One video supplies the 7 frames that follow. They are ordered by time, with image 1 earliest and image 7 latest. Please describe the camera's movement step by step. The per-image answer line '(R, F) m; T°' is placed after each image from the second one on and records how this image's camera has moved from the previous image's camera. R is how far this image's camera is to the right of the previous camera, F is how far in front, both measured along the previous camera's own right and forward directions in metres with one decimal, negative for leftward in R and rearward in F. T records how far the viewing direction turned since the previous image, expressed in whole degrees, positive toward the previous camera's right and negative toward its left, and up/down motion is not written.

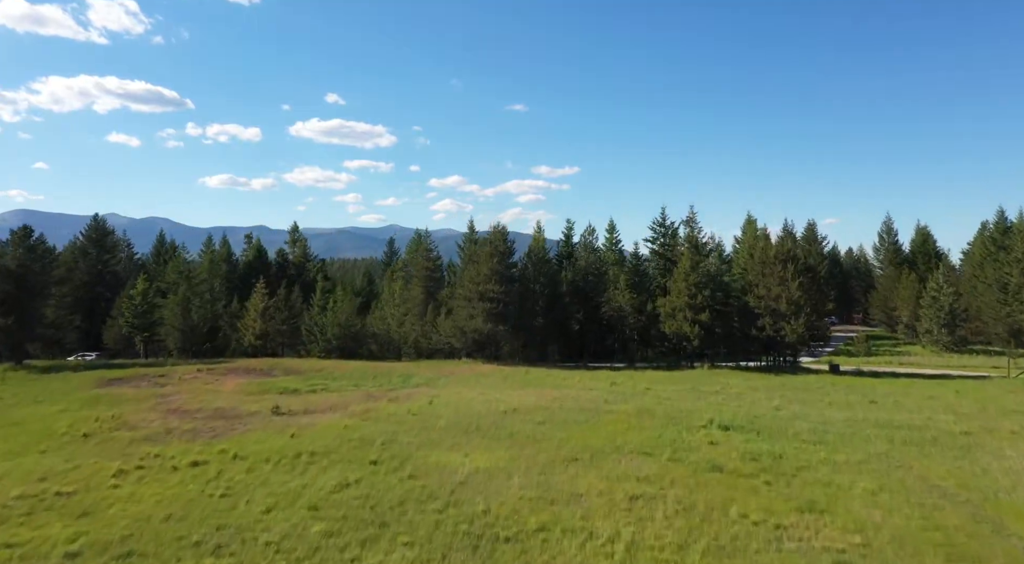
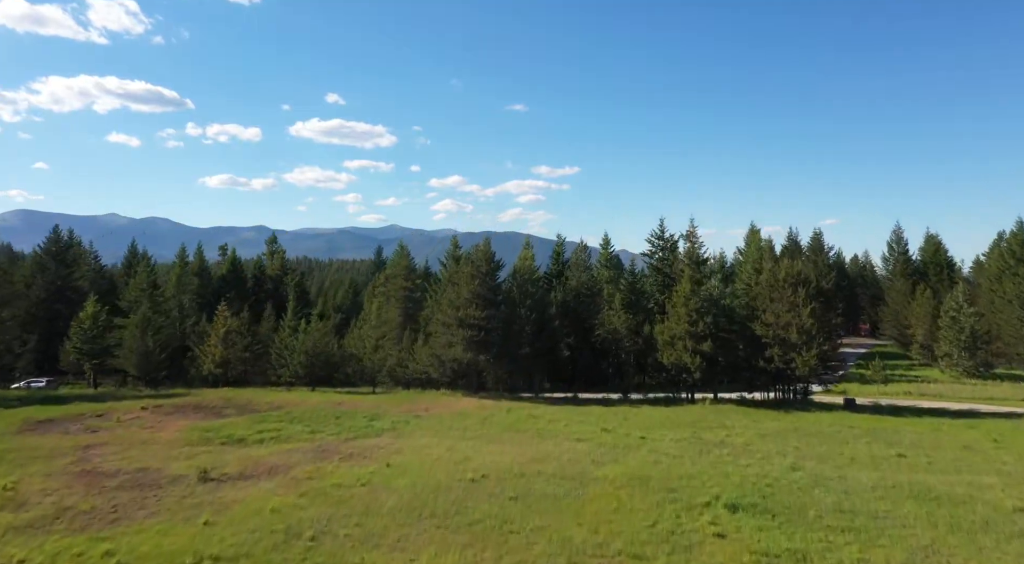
(+0.9, +3.7) m; 0°
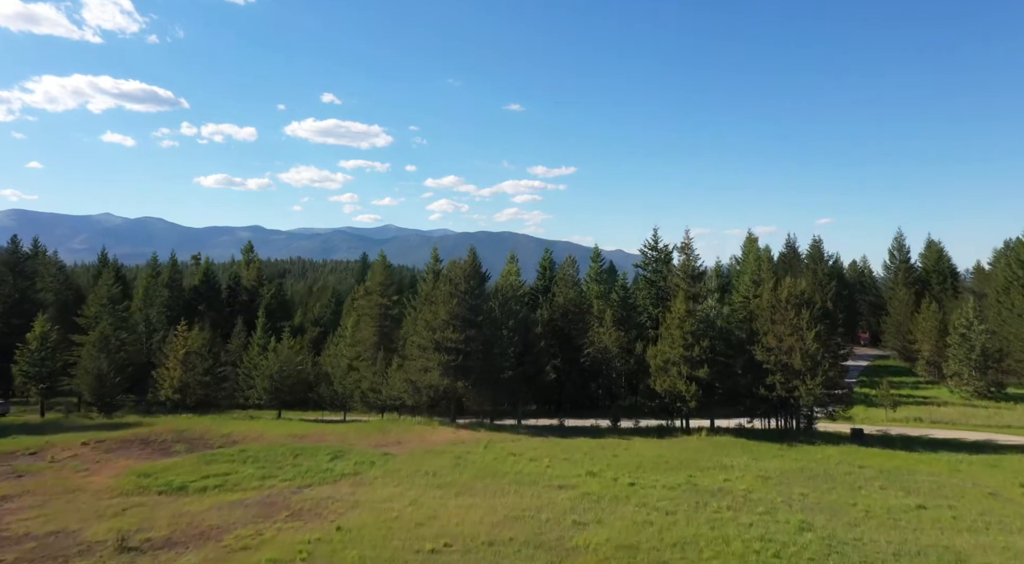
(+0.7, +2.8) m; 0°
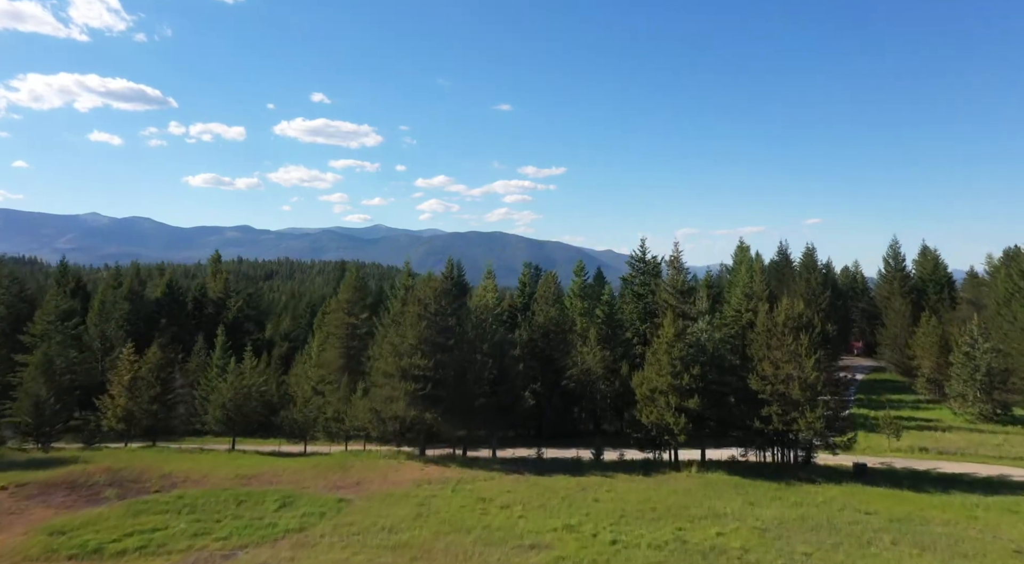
(+0.8, +2.8) m; +1°
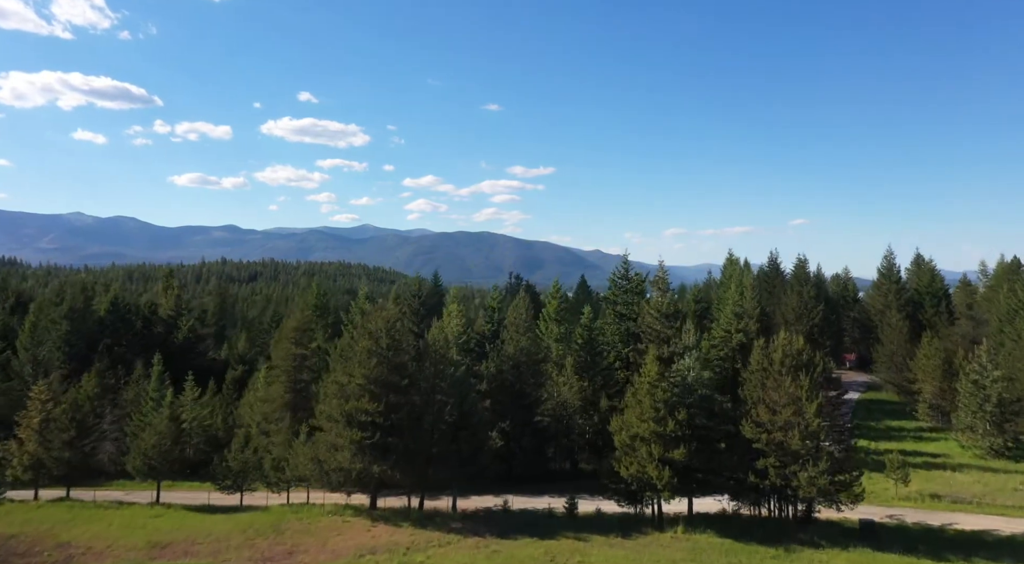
(+1.1, +3.8) m; +1°
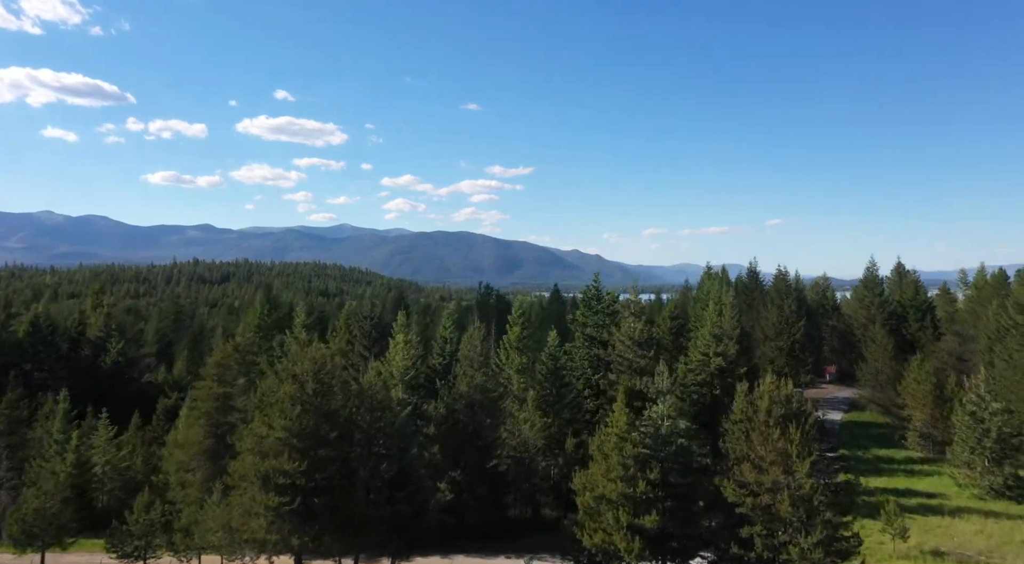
(+1.1, +3.9) m; +2°
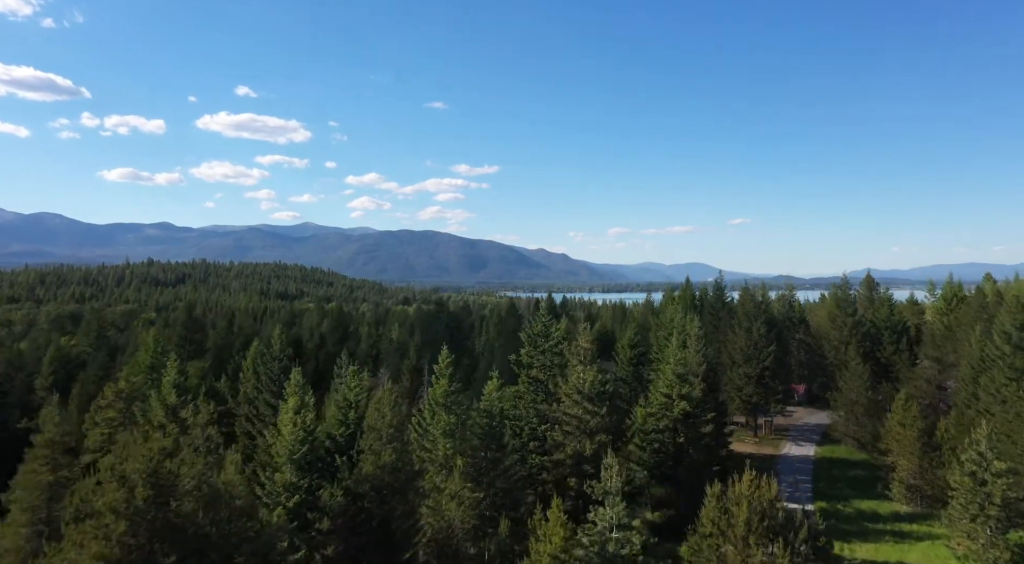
(+1.7, +5.9) m; +3°
